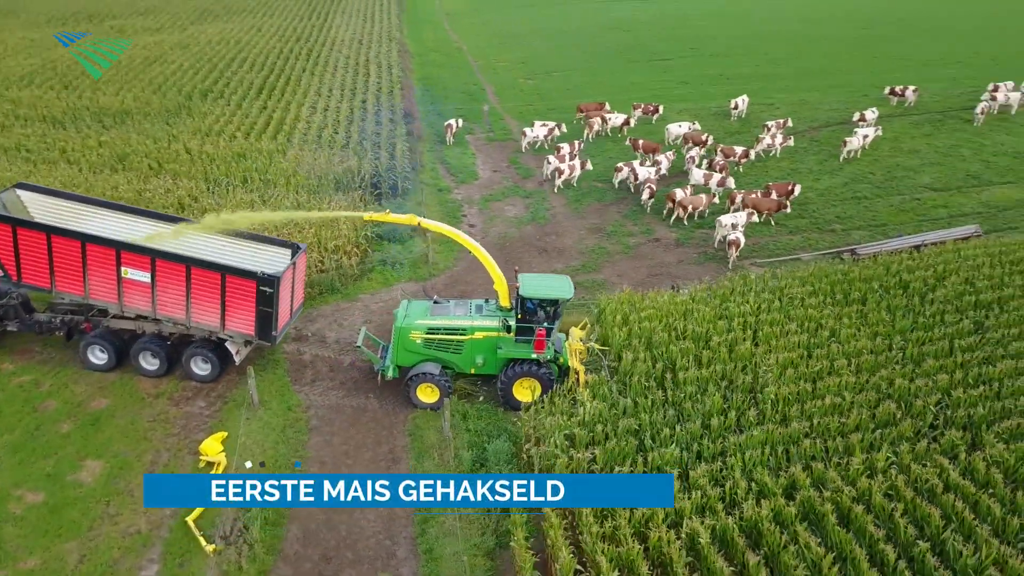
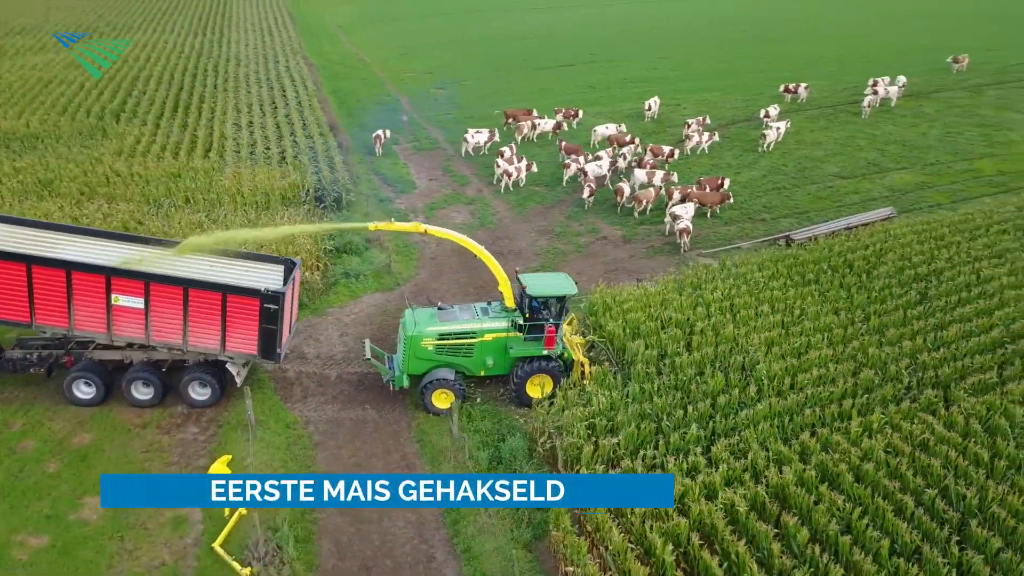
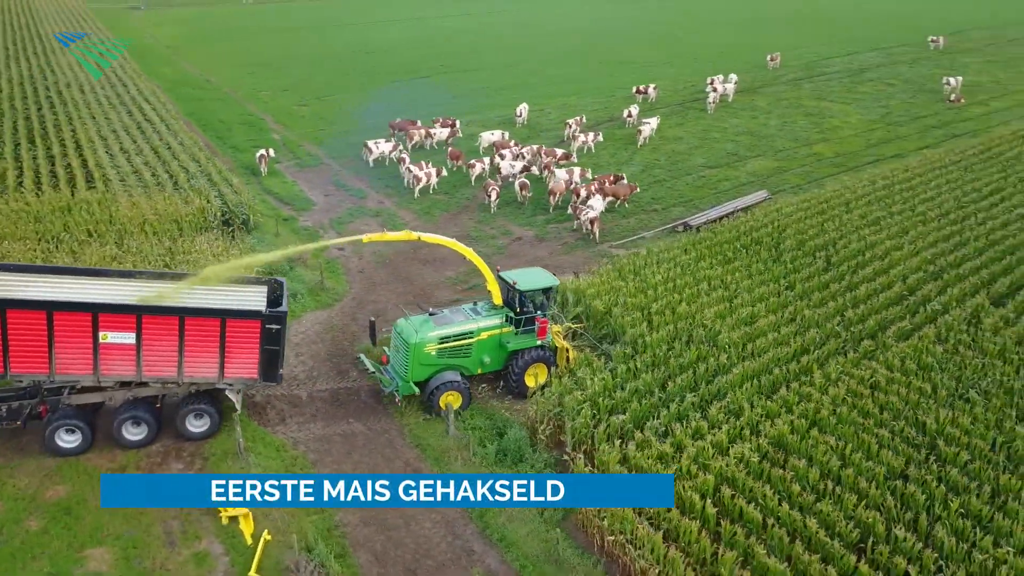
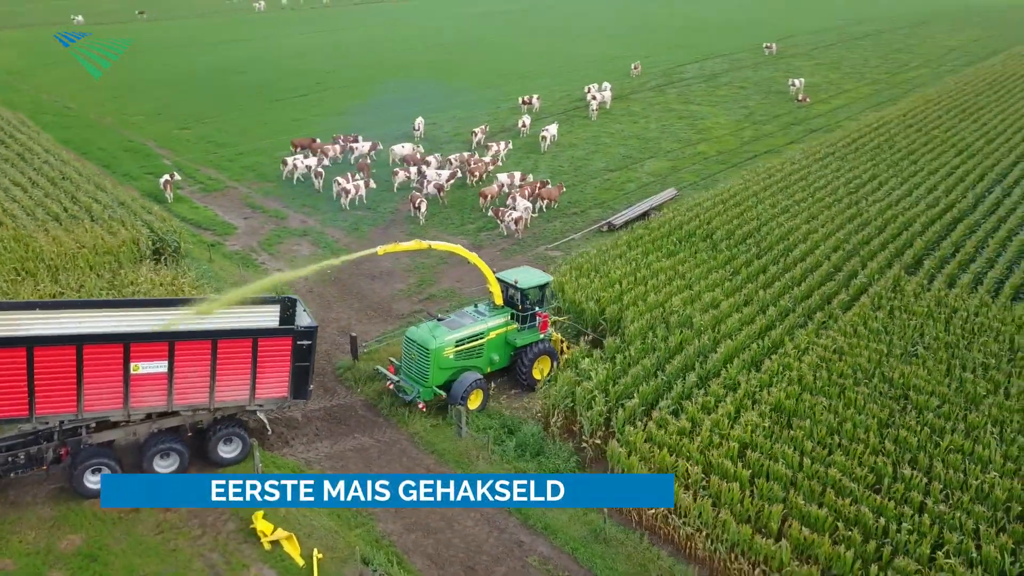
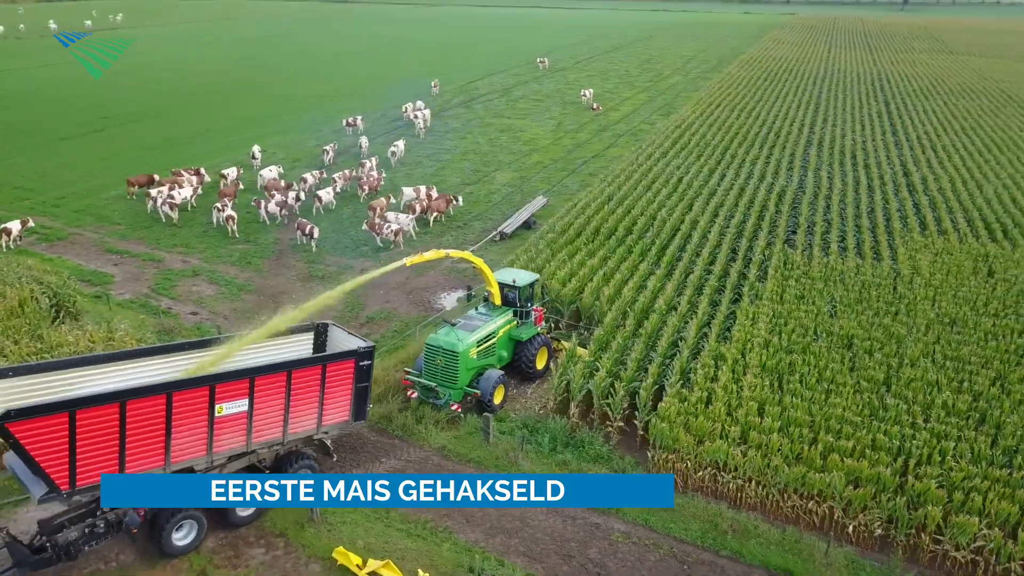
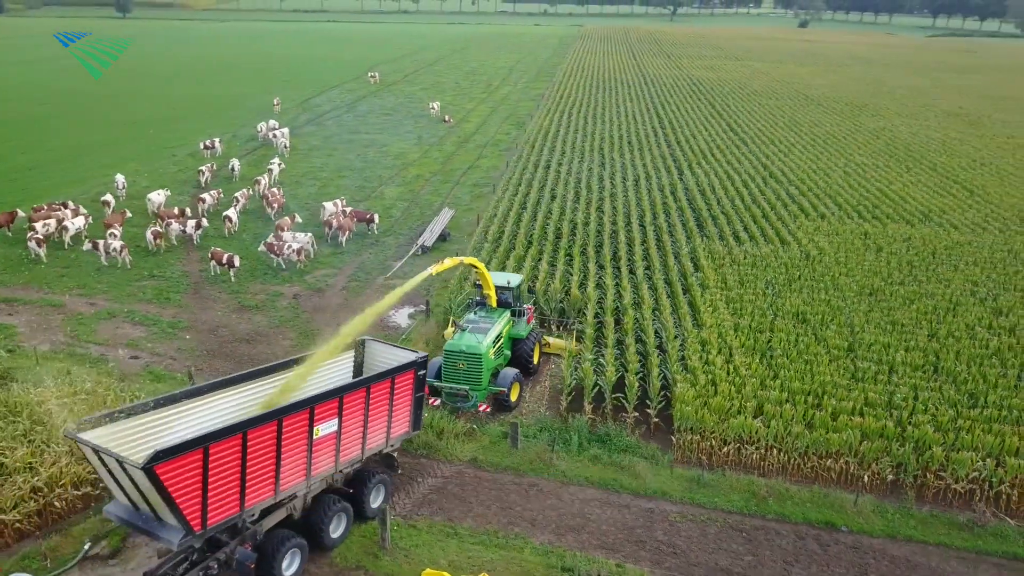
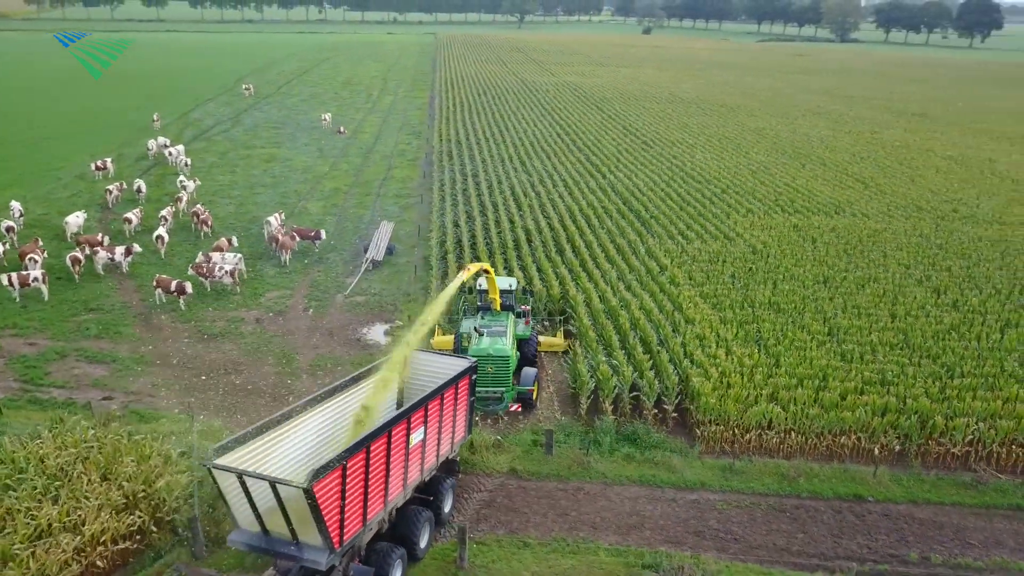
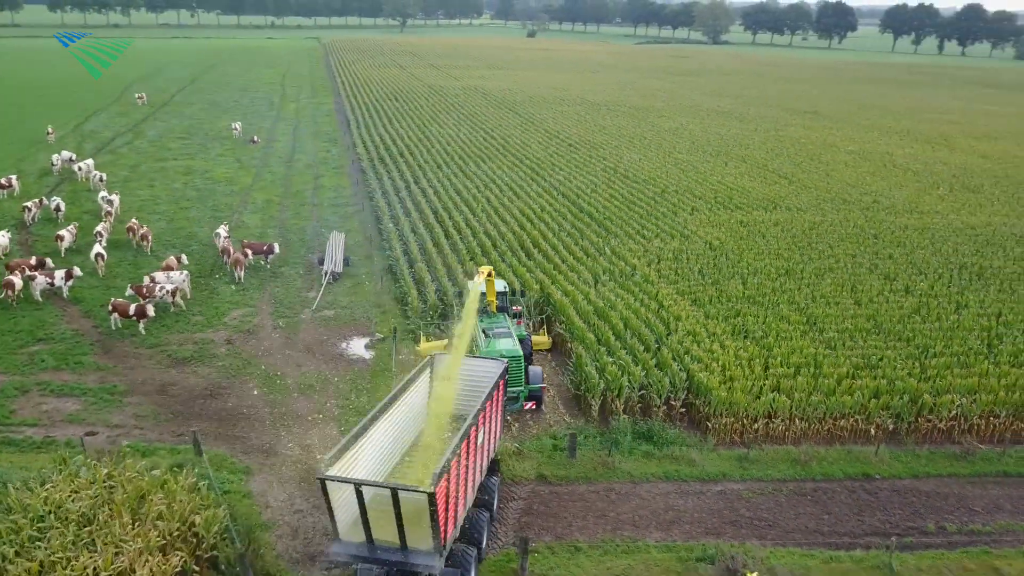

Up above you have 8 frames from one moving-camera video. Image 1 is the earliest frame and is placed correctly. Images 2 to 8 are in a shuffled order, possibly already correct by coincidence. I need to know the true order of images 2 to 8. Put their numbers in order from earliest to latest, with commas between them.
2, 3, 4, 5, 6, 7, 8
